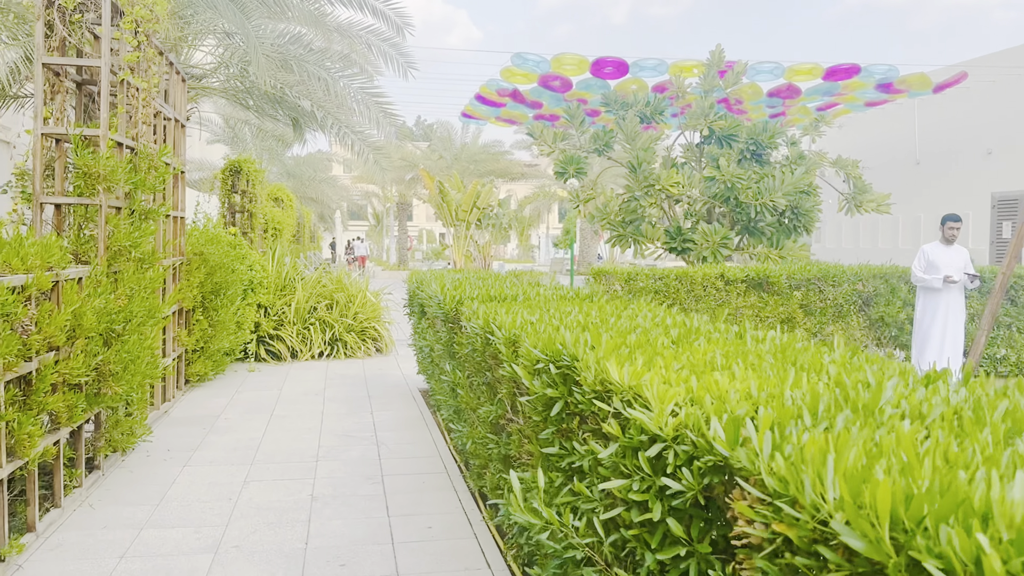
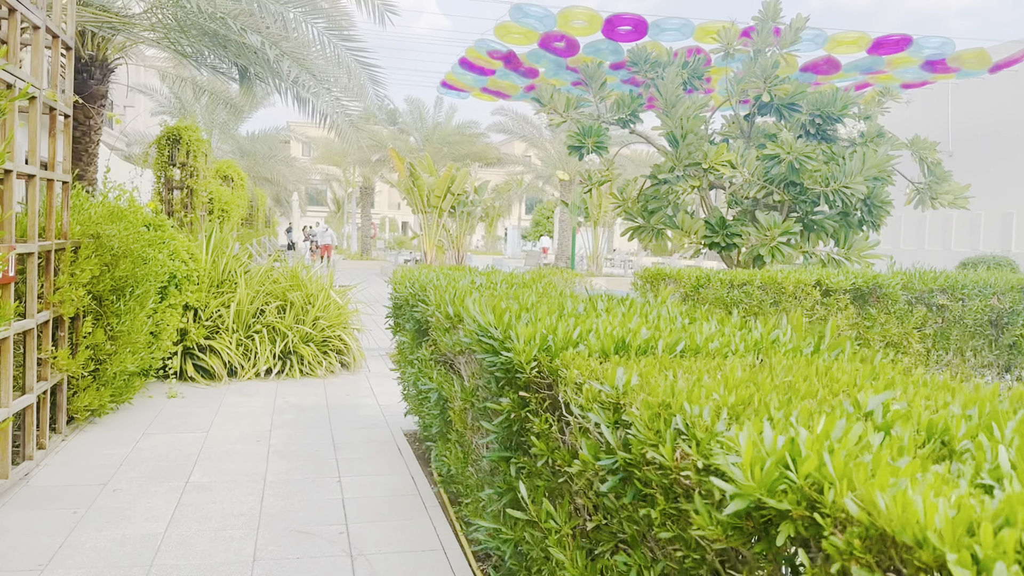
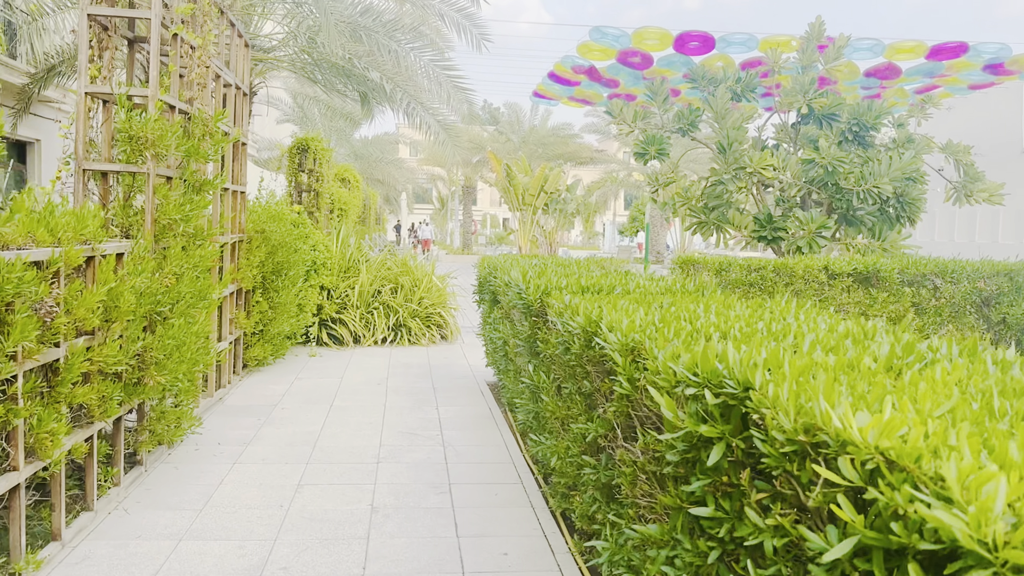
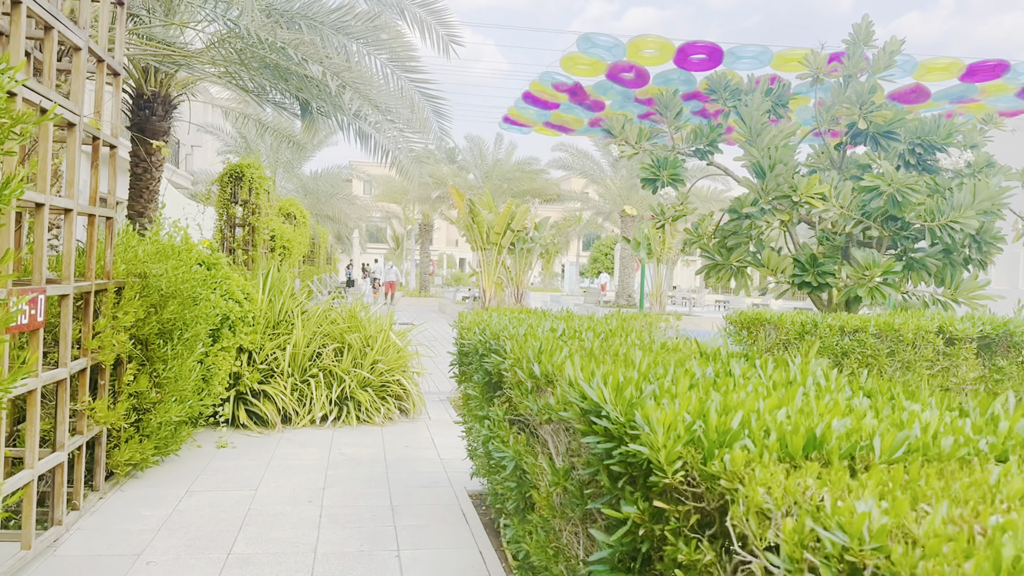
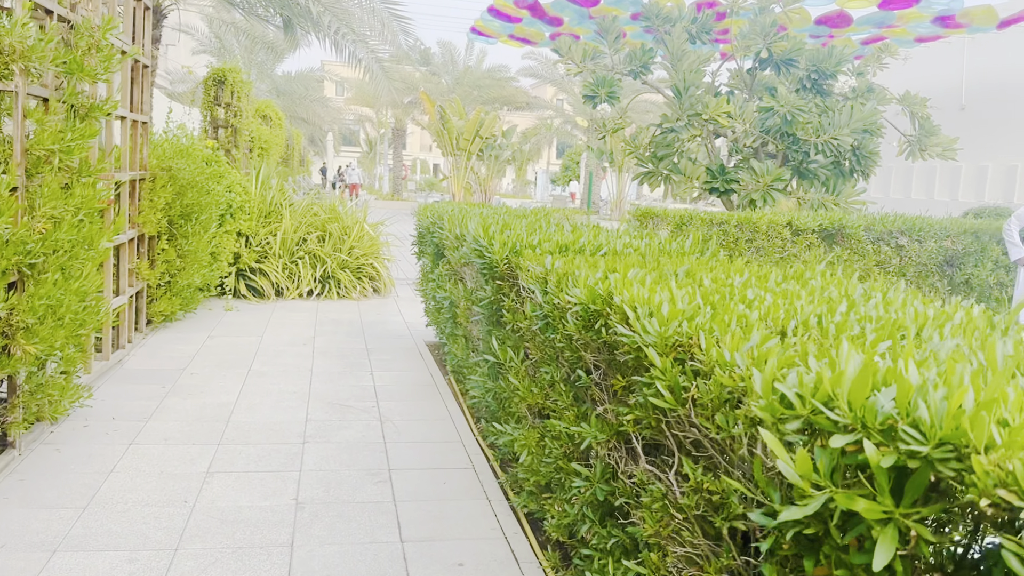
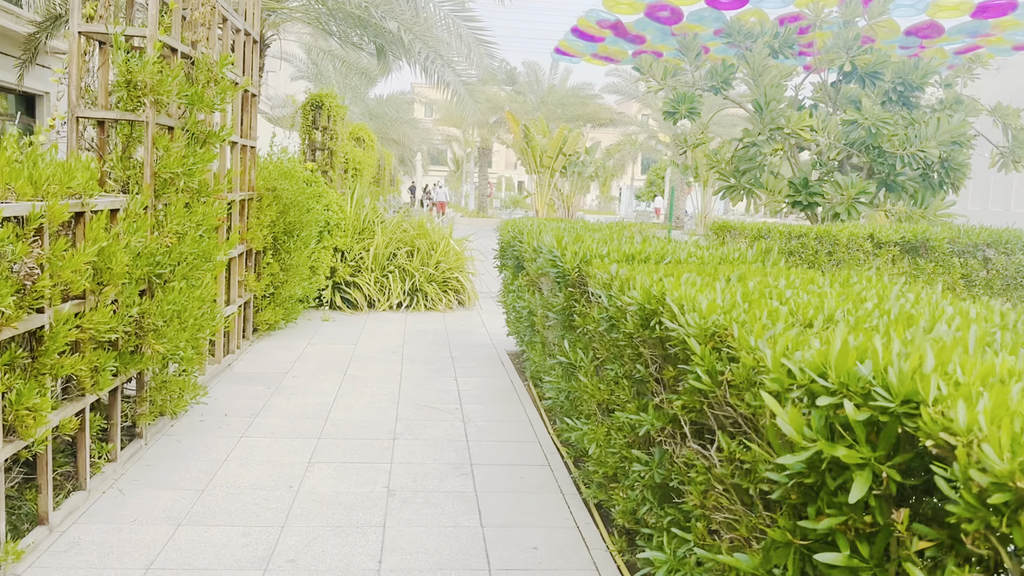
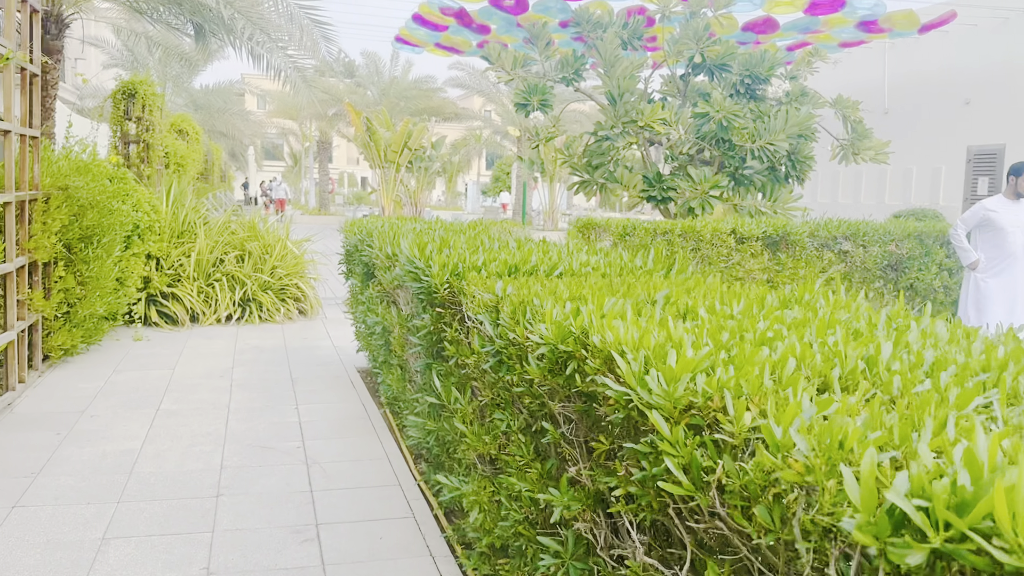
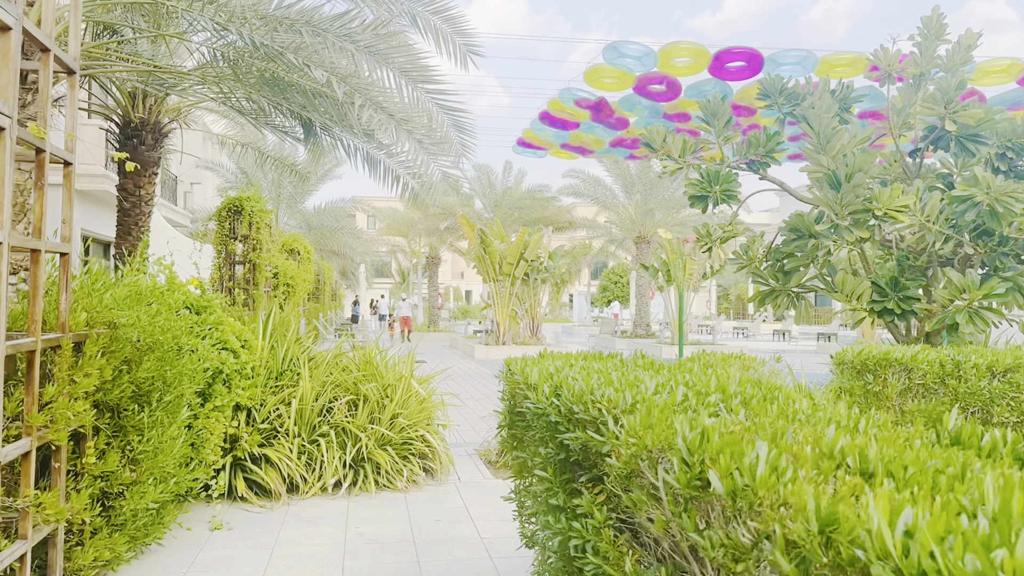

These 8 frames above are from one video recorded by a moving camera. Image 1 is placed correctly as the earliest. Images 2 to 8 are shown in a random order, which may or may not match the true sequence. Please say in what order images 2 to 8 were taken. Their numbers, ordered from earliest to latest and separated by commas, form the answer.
3, 6, 5, 7, 2, 4, 8
